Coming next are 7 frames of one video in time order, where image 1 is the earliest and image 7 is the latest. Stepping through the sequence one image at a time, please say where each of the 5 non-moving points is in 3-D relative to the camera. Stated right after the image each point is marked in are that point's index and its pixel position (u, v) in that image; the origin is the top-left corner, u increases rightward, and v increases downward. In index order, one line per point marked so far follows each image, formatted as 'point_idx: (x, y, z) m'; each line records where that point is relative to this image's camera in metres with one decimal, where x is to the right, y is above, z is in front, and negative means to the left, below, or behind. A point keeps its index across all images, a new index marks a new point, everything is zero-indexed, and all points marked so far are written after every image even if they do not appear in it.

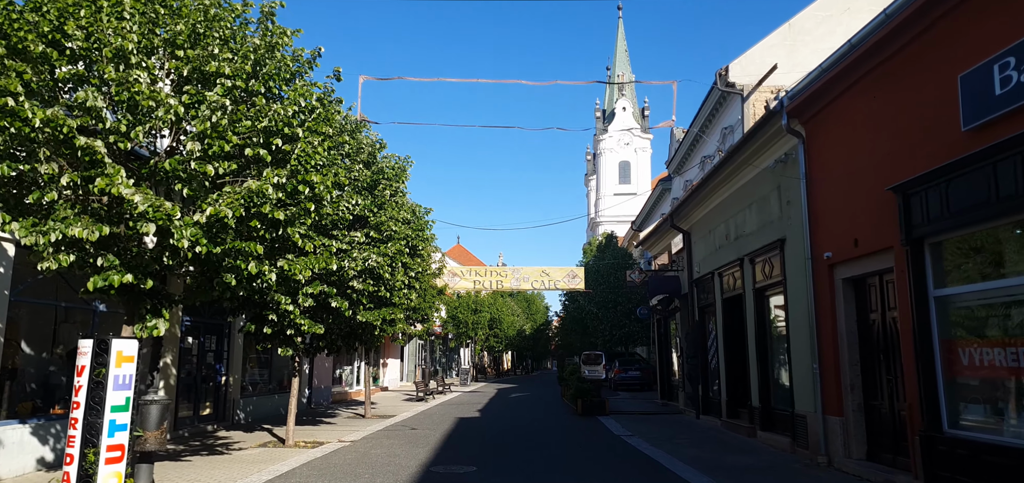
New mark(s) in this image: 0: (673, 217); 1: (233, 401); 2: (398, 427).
0: (+4.5, +0.7, +18.9) m
1: (-6.4, -3.7, +15.7) m
2: (-2.6, -4.2, +15.4) m
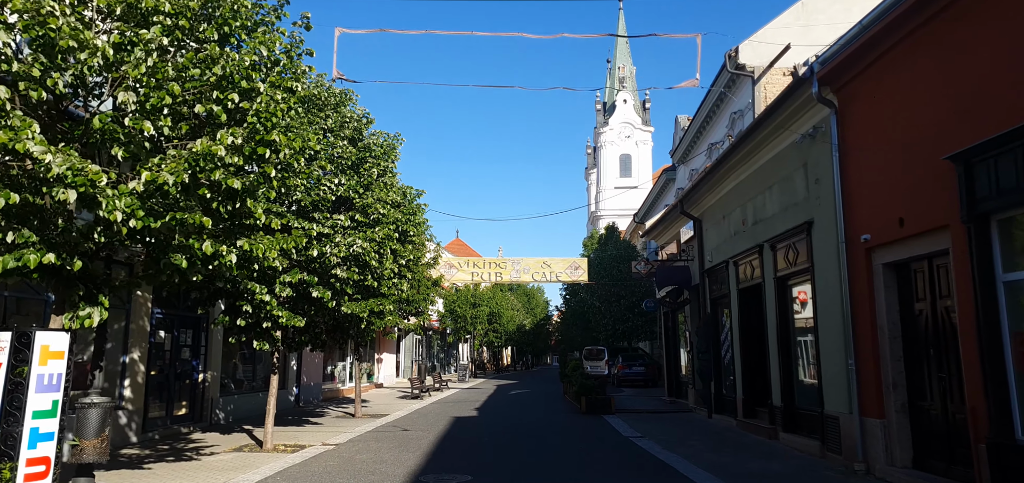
0: (+4.5, +1.0, +17.8) m
1: (-6.4, -3.4, +14.6) m
2: (-2.6, -4.0, +14.4) m
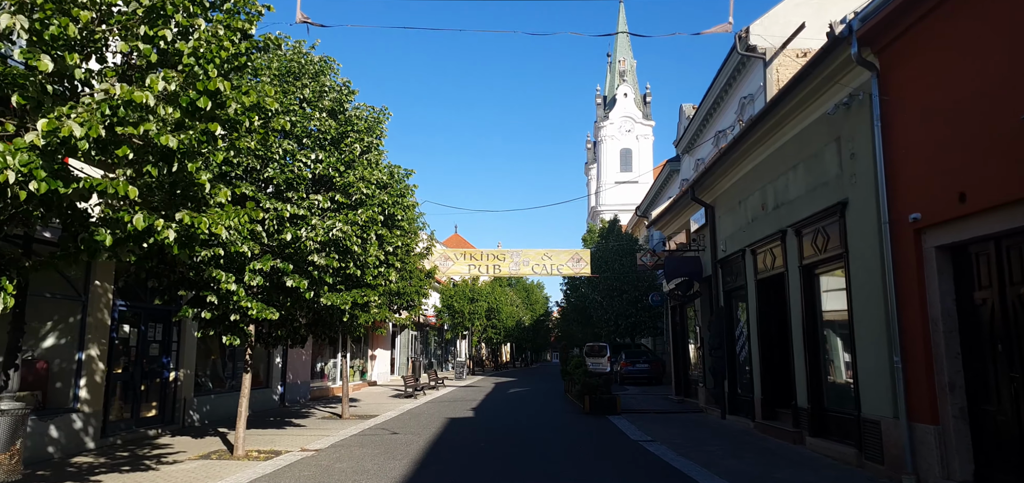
0: (+4.4, +1.3, +16.6) m
1: (-6.5, -3.1, +13.4) m
2: (-2.6, -3.7, +13.2) m
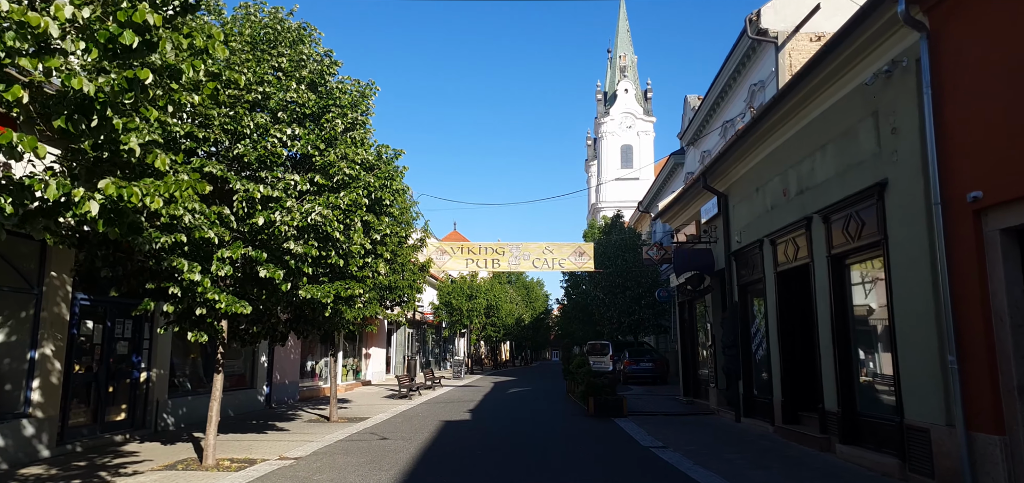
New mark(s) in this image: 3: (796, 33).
0: (+4.4, +1.5, +15.6) m
1: (-6.5, -2.9, +12.4) m
2: (-2.7, -3.5, +12.2) m
3: (+8.2, +6.0, +19.5) m
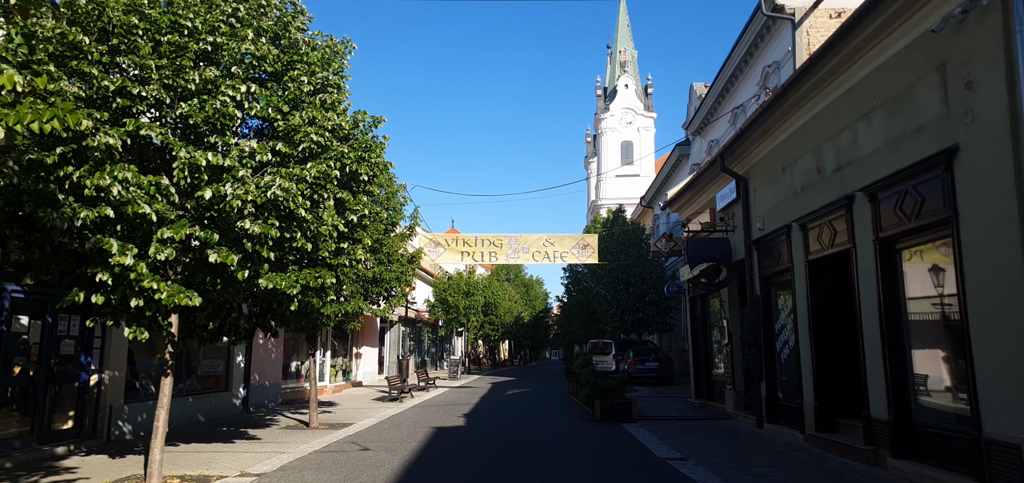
0: (+4.4, +1.7, +14.2) m
1: (-6.5, -2.7, +11.0) m
2: (-2.7, -3.3, +10.8) m
3: (+8.1, +6.3, +18.1) m
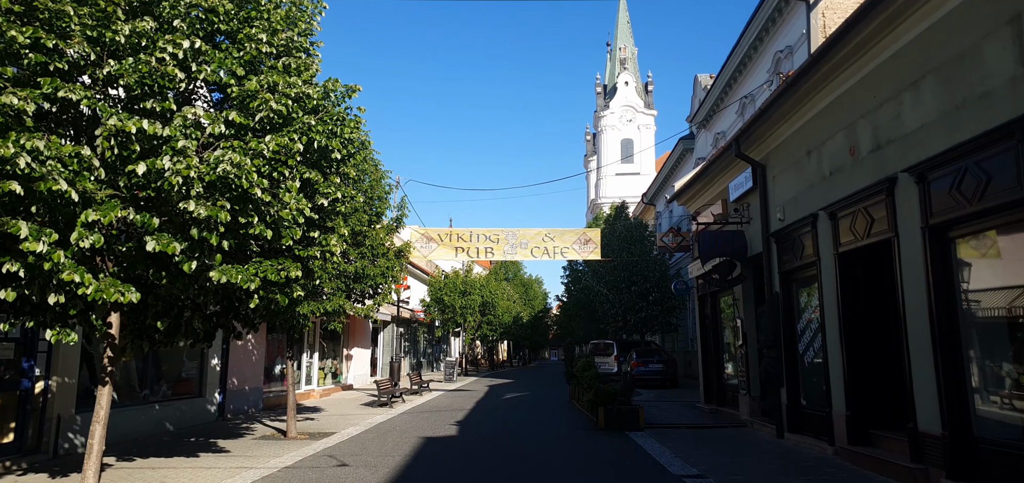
0: (+4.3, +1.9, +13.0) m
1: (-6.6, -2.6, +9.8) m
2: (-2.7, -3.1, +9.6) m
3: (+8.0, +6.4, +16.9) m
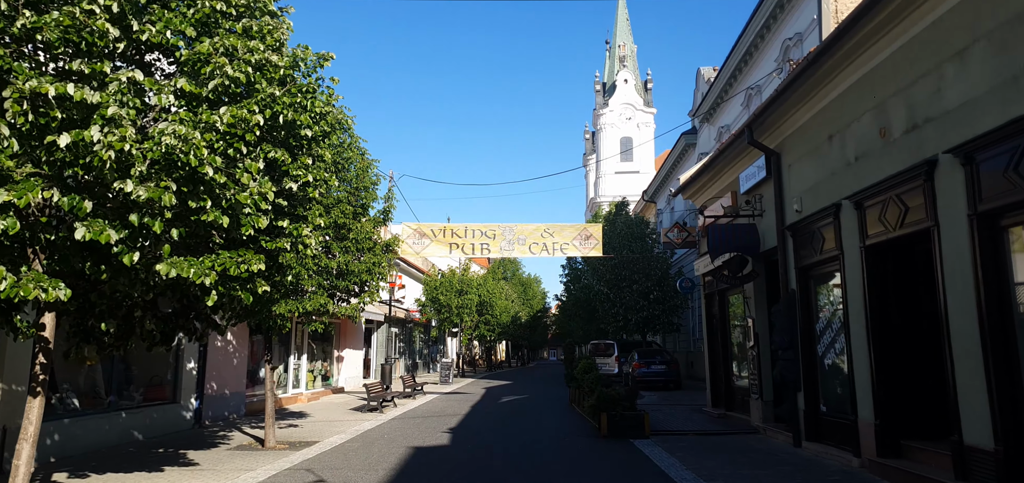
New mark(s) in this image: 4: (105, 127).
0: (+4.2, +2.0, +12.2) m
1: (-6.6, -2.5, +8.9) m
2: (-2.8, -3.0, +8.7) m
3: (+8.0, +6.5, +16.1) m
4: (-3.0, +0.8, +5.0) m
